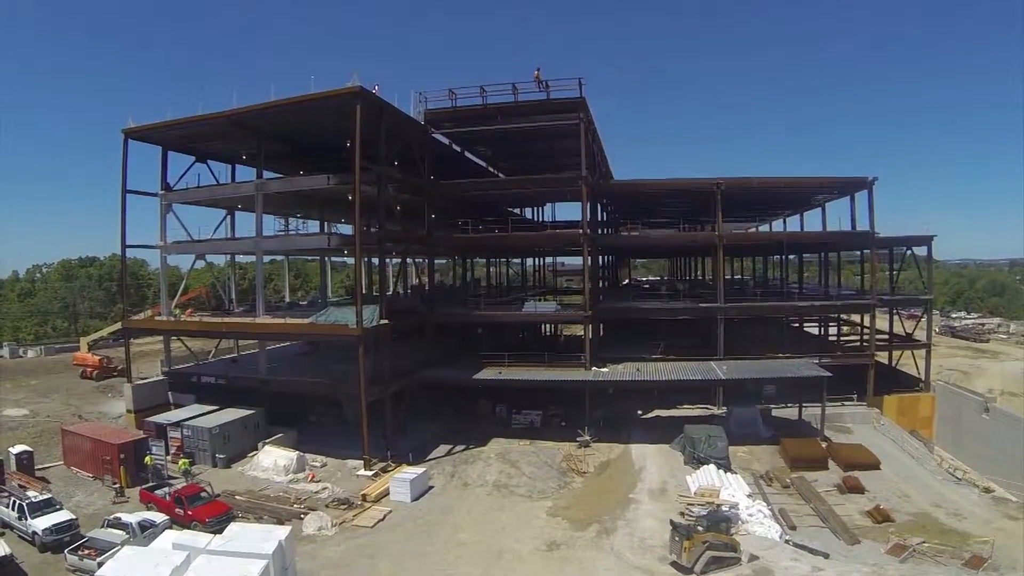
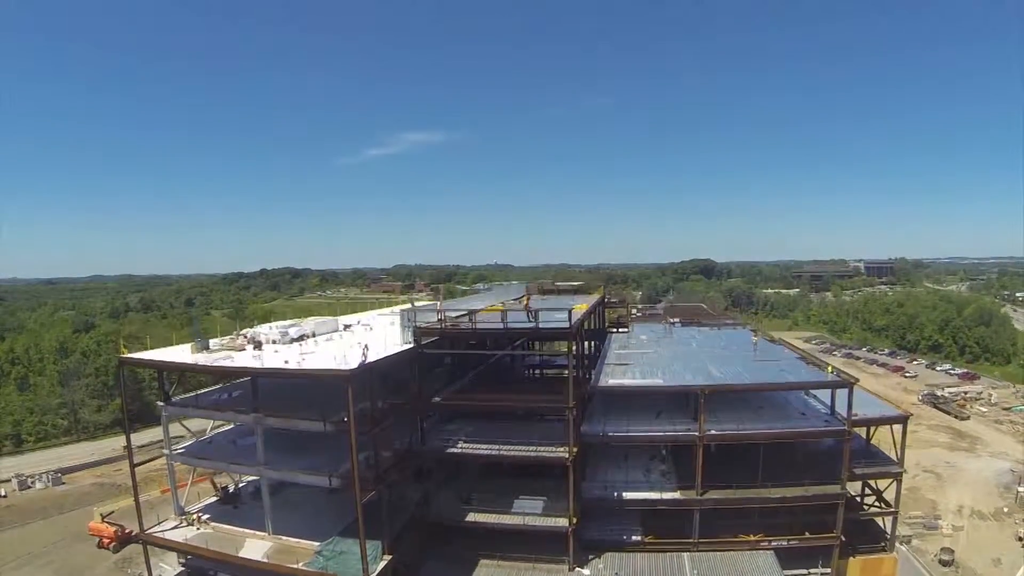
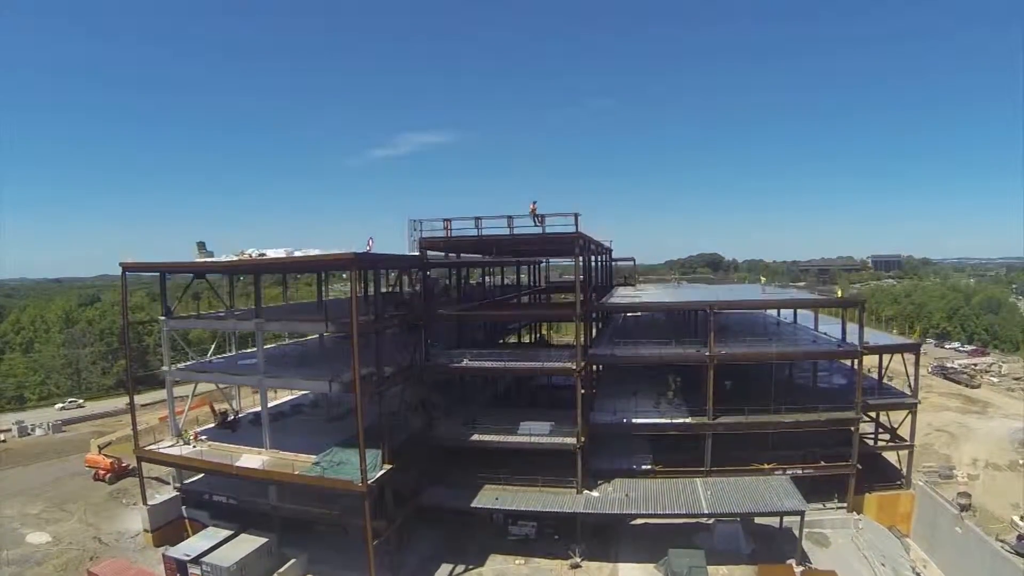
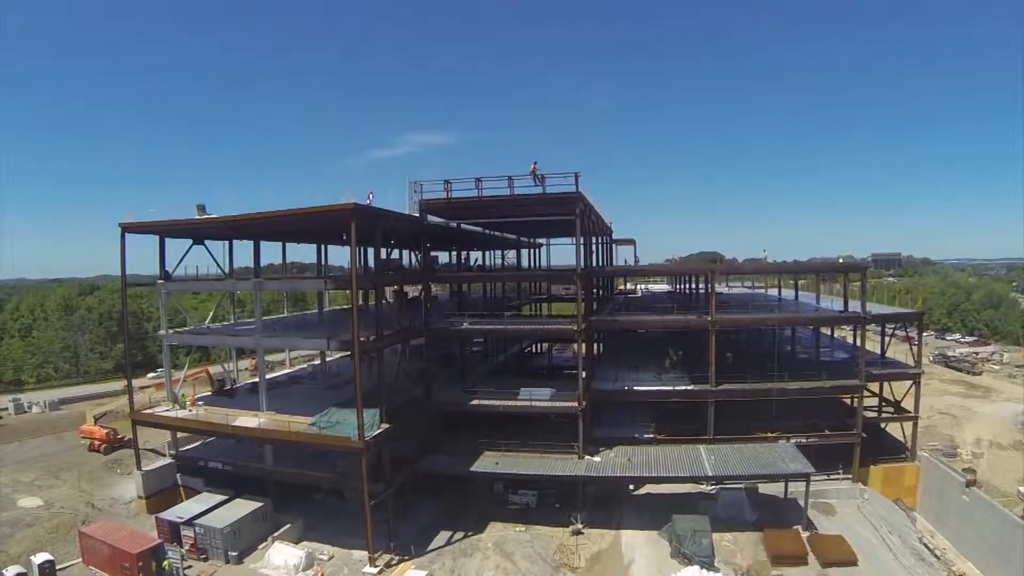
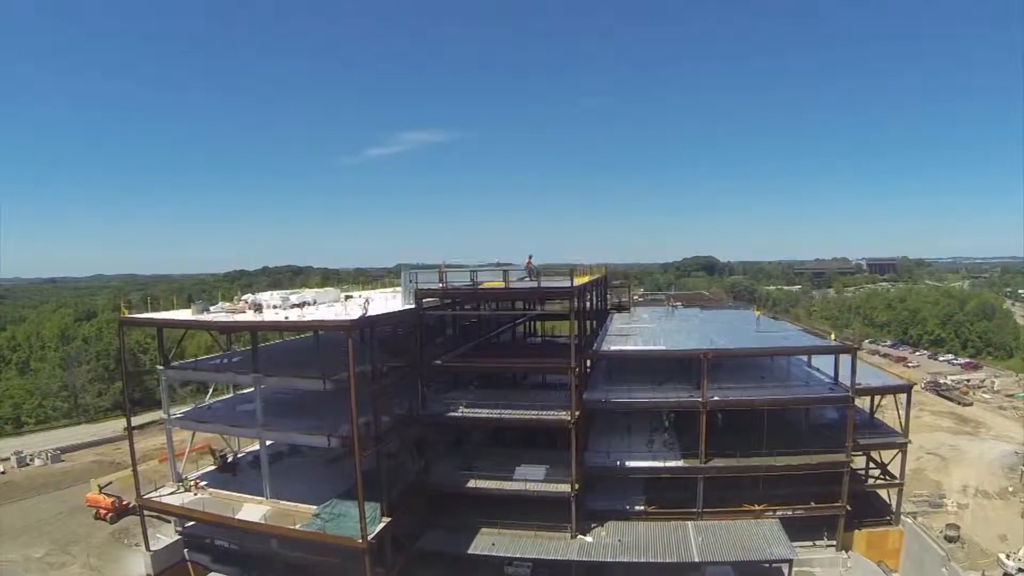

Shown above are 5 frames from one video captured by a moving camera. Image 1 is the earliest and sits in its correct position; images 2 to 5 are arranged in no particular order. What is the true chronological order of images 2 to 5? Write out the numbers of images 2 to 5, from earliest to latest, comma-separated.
4, 3, 5, 2
